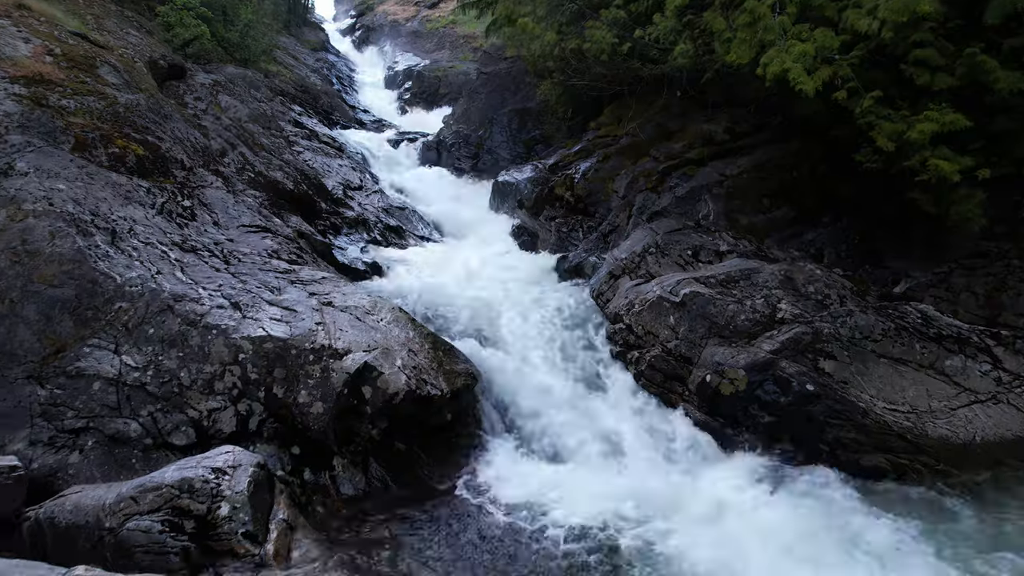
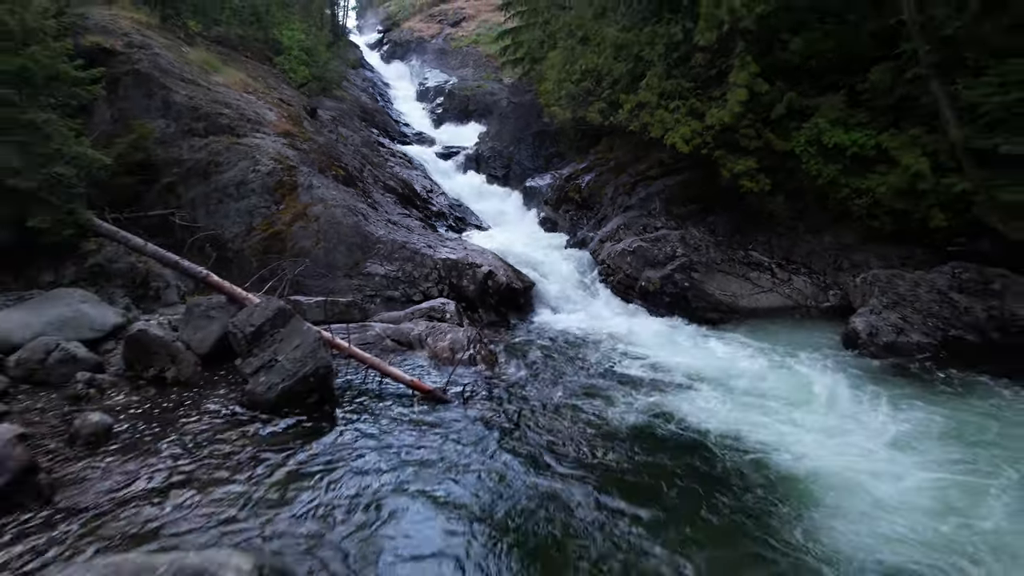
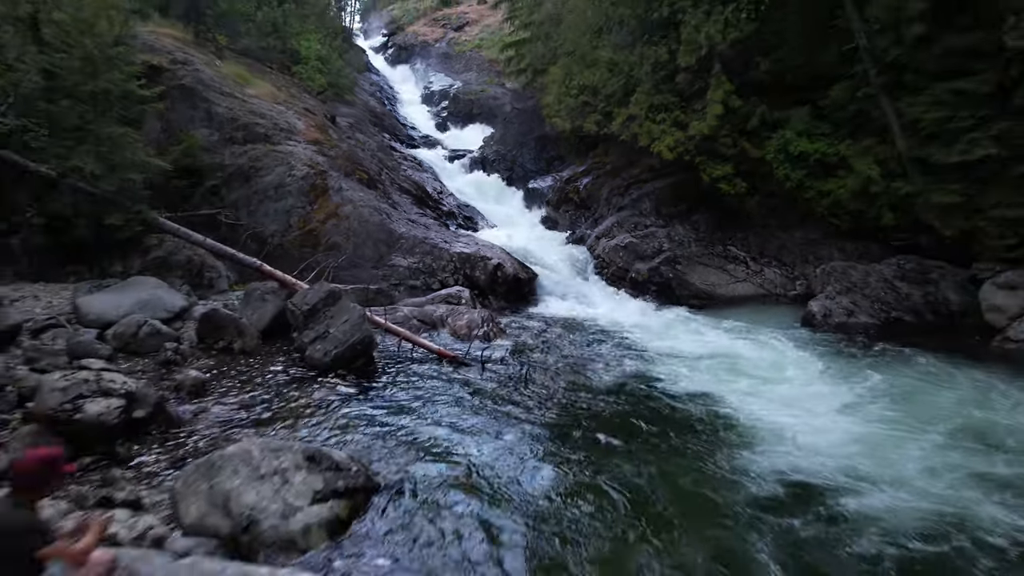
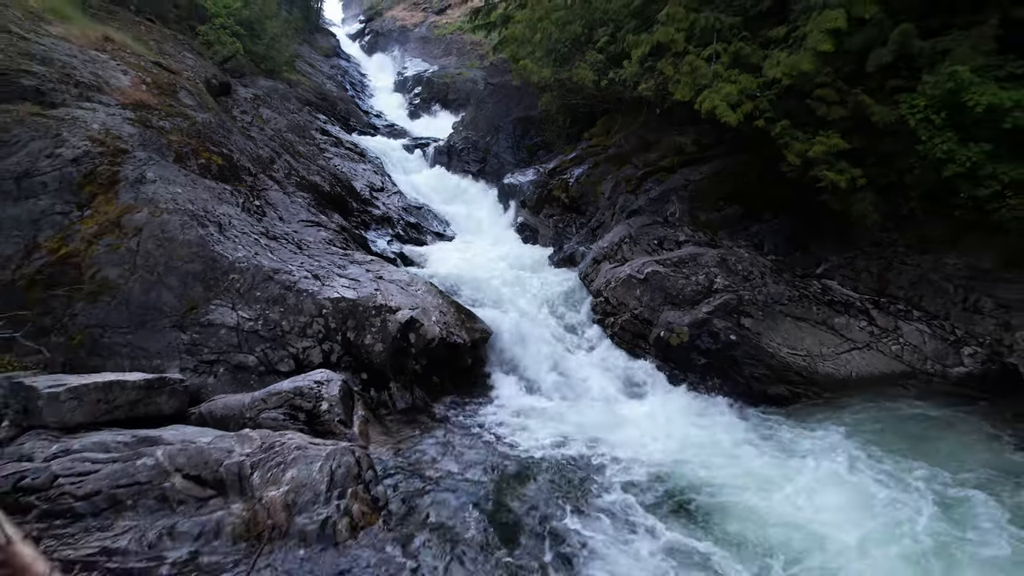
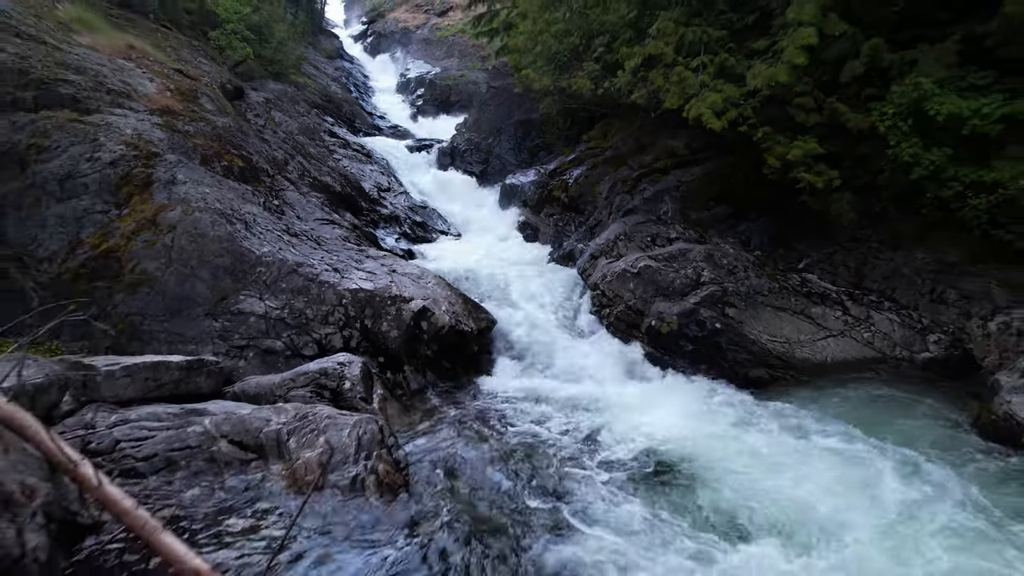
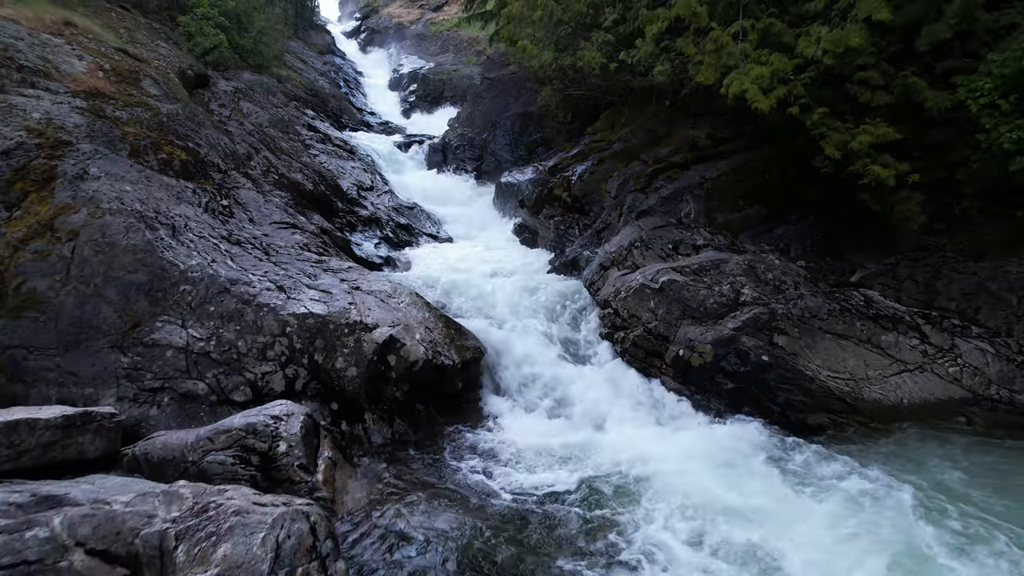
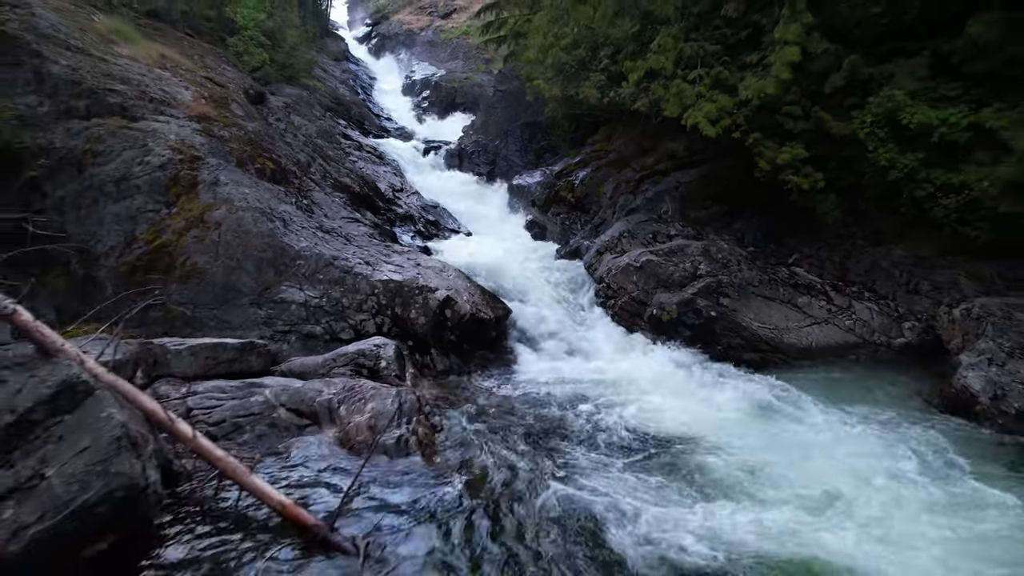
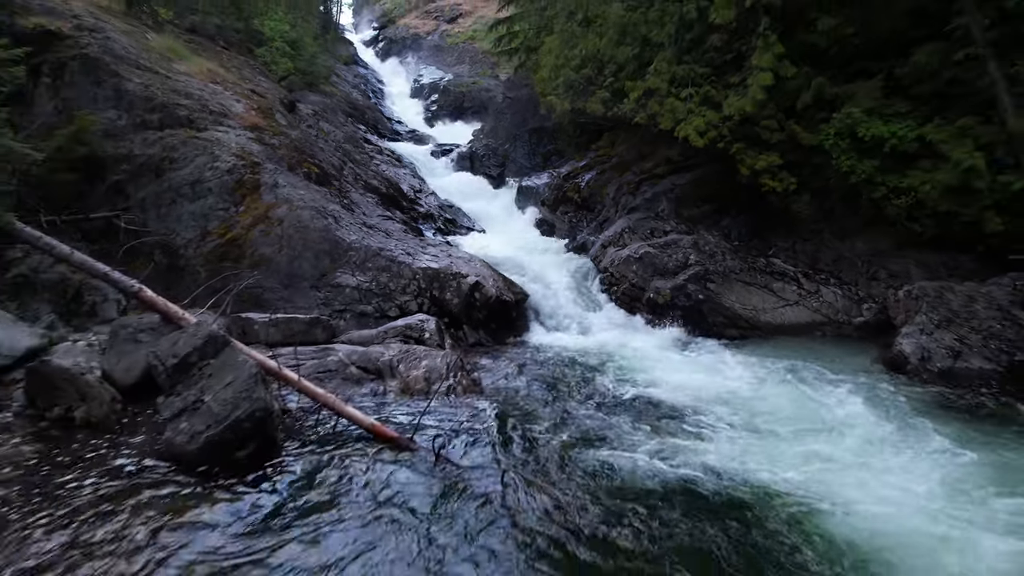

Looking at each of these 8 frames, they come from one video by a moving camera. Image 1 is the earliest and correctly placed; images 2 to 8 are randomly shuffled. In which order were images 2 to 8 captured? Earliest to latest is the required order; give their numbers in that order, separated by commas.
6, 4, 5, 7, 8, 2, 3
